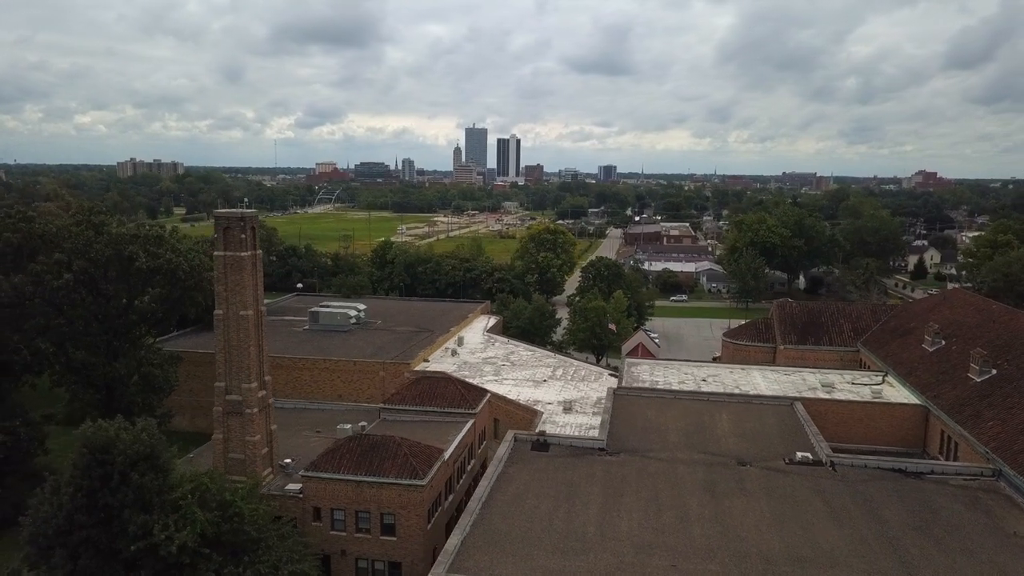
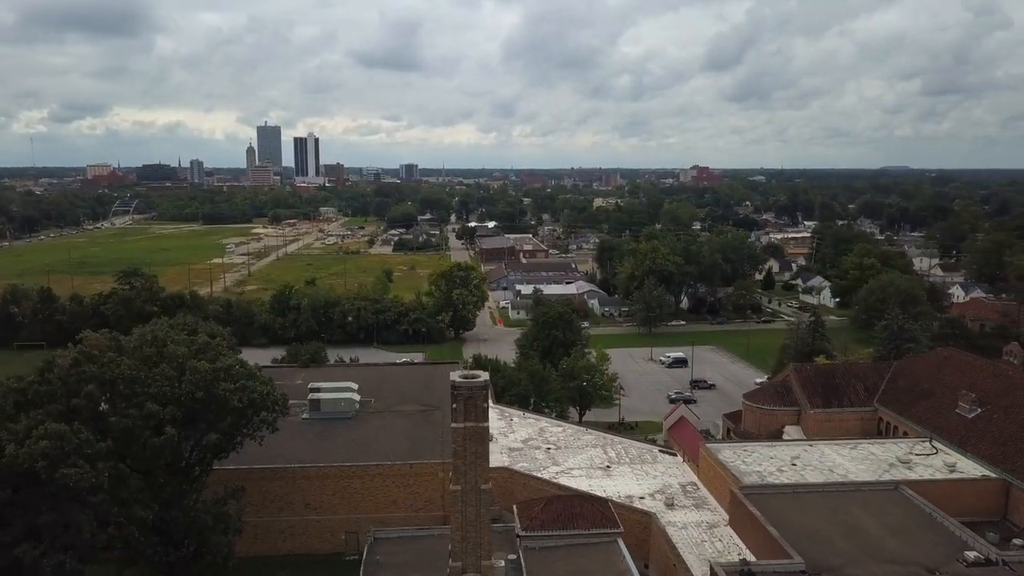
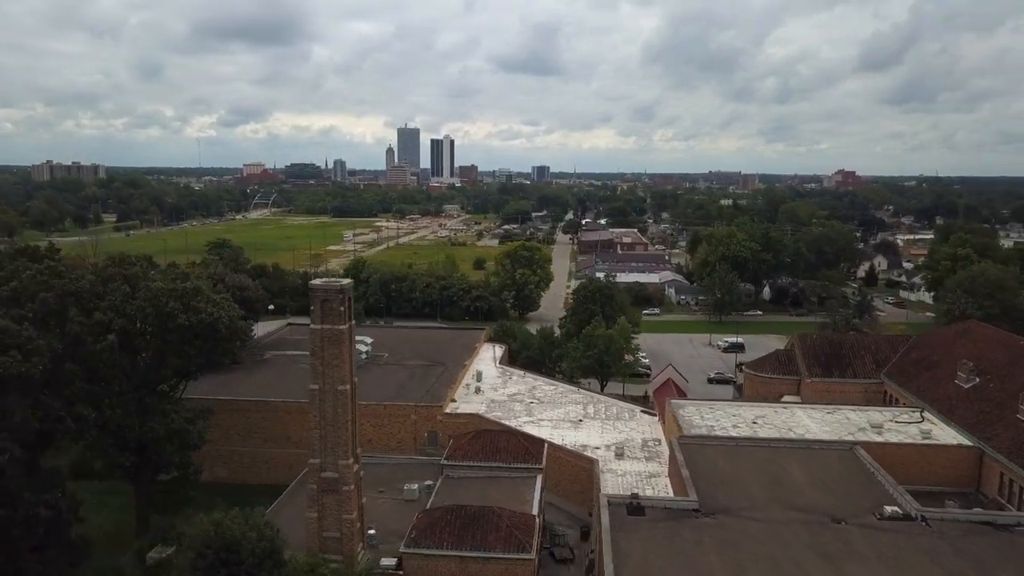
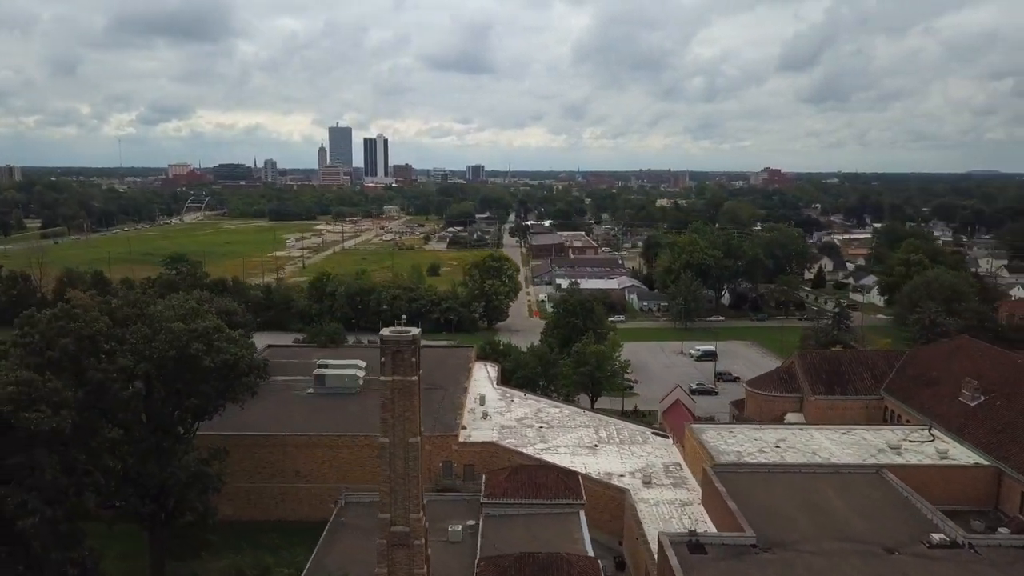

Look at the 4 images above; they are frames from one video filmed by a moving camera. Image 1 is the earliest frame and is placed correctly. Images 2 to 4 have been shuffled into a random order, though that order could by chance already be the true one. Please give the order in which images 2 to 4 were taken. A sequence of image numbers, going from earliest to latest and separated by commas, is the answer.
3, 4, 2
